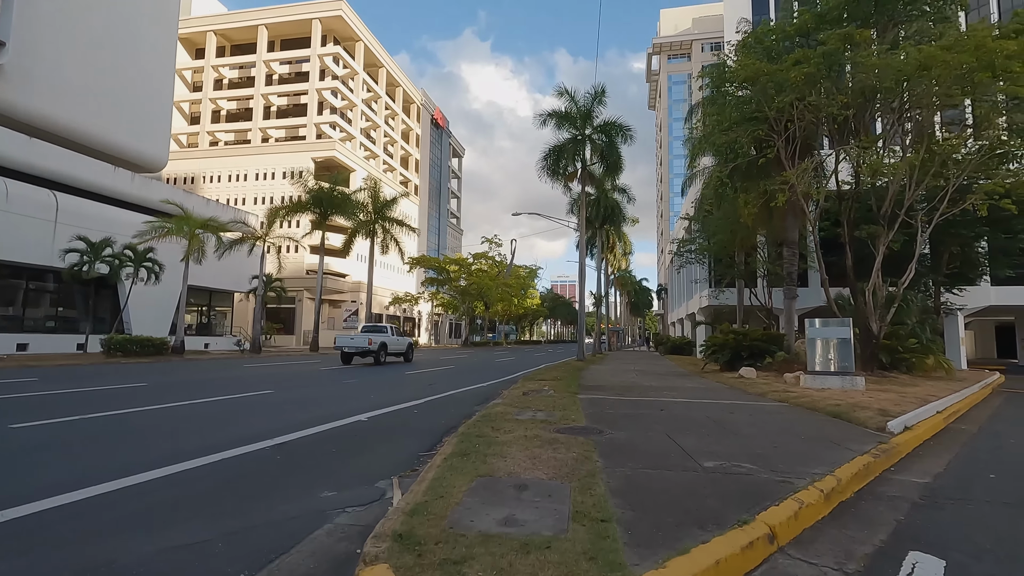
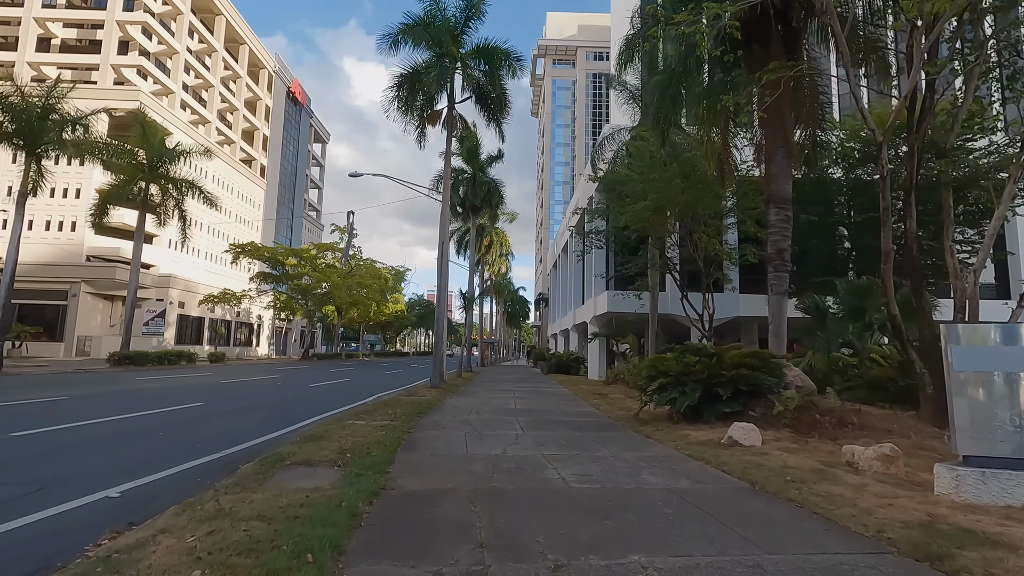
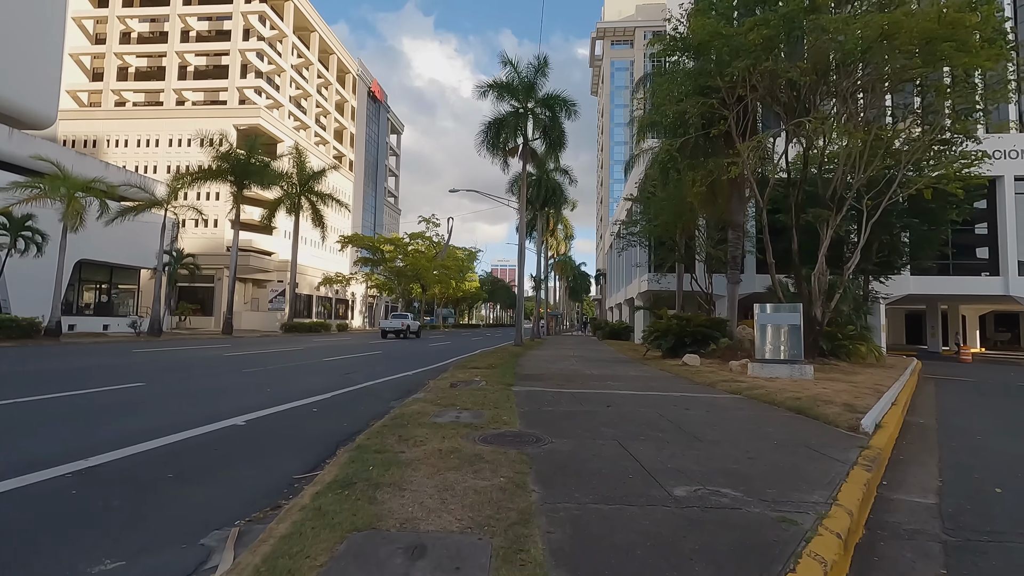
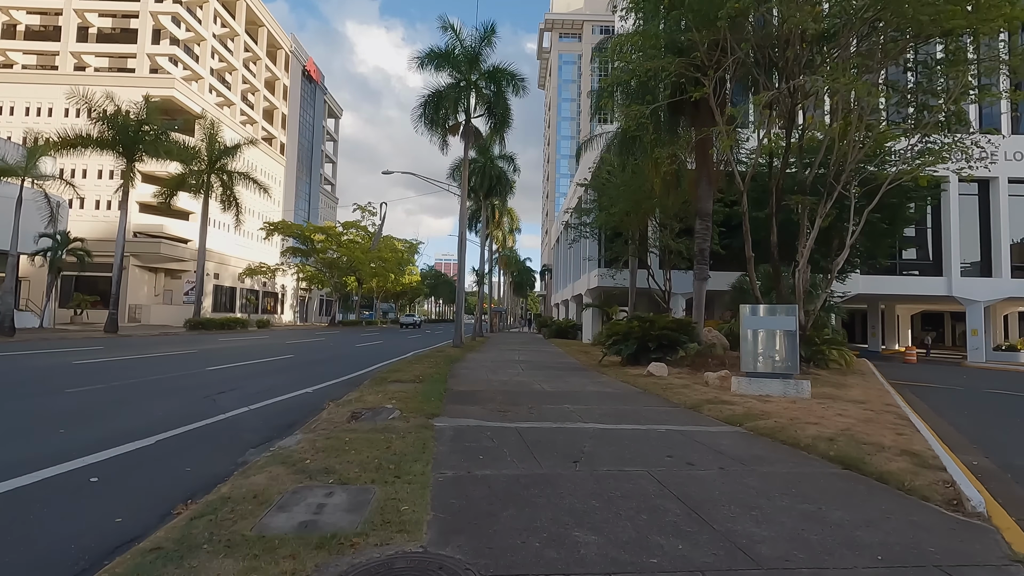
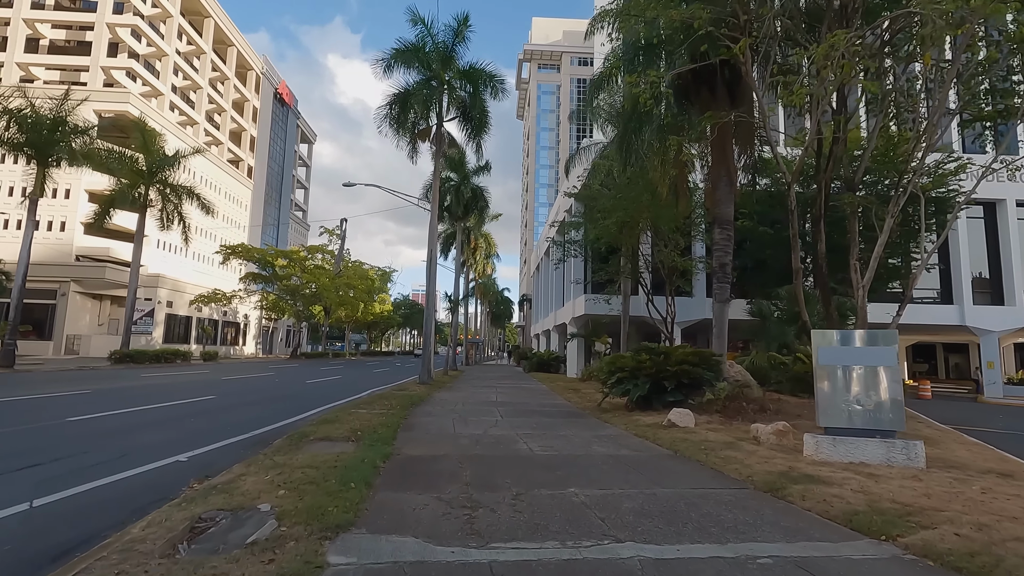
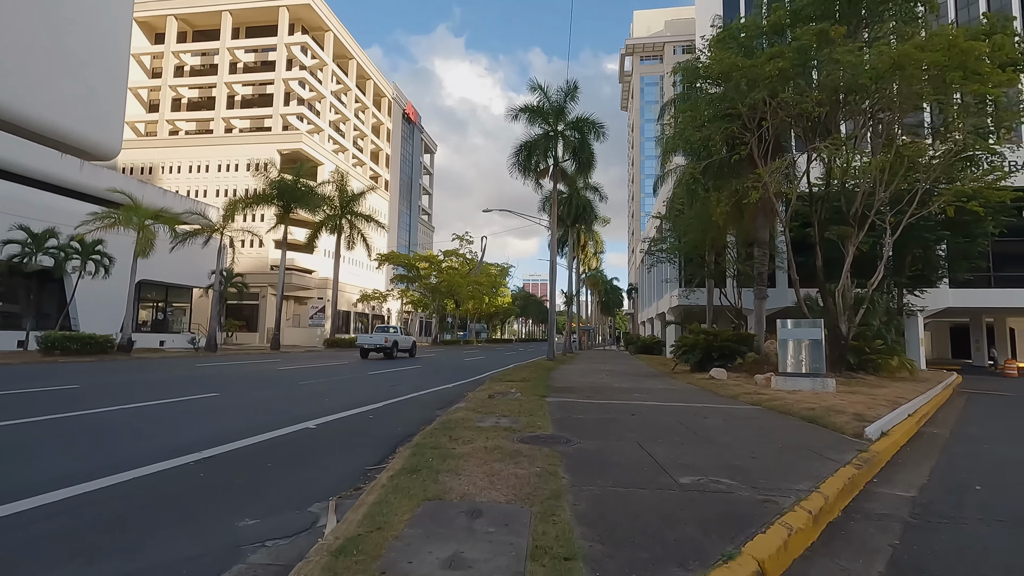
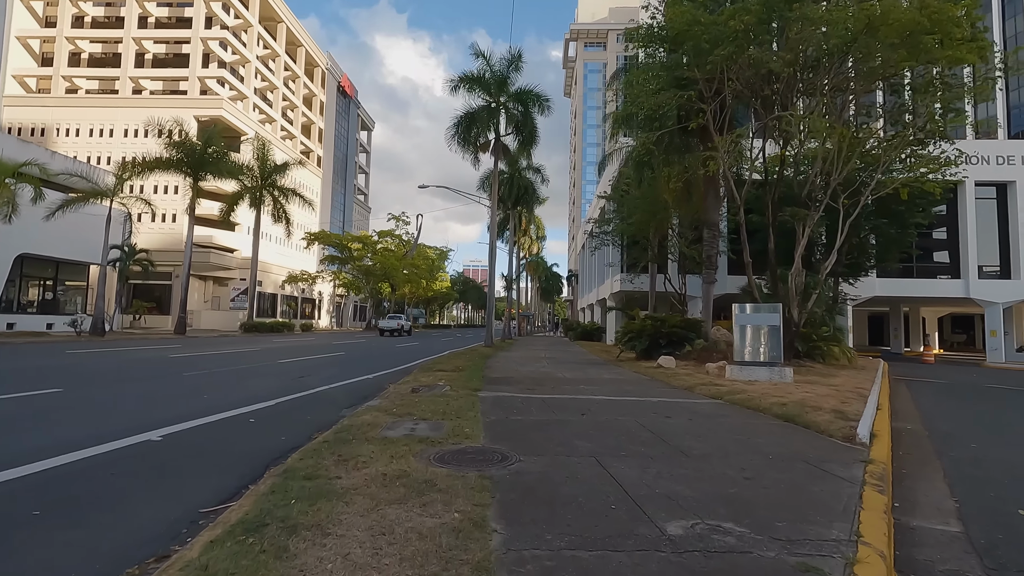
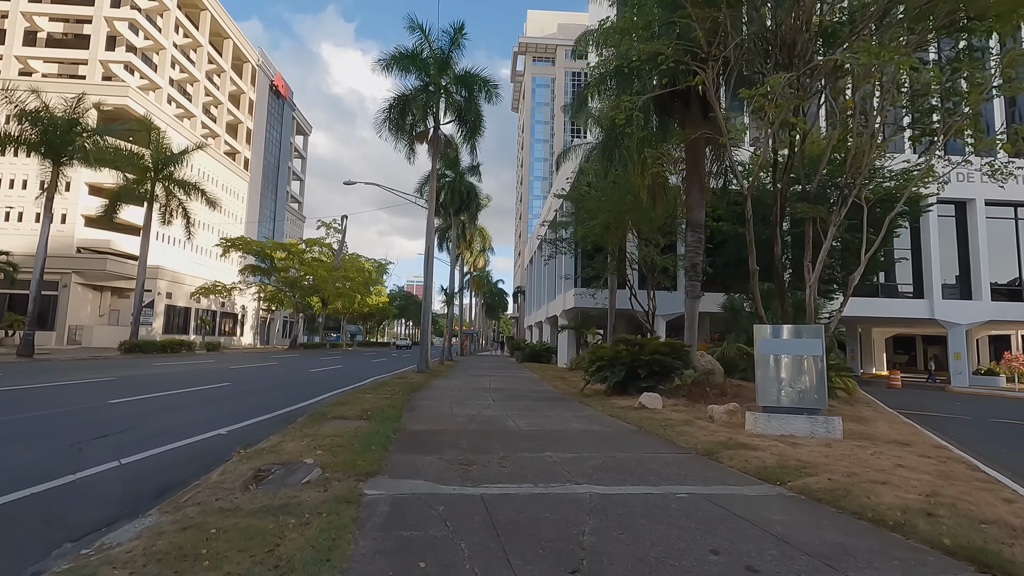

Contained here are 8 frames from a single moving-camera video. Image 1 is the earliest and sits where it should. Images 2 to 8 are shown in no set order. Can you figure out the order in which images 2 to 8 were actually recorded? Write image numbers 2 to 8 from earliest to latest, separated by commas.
6, 3, 7, 4, 8, 5, 2
